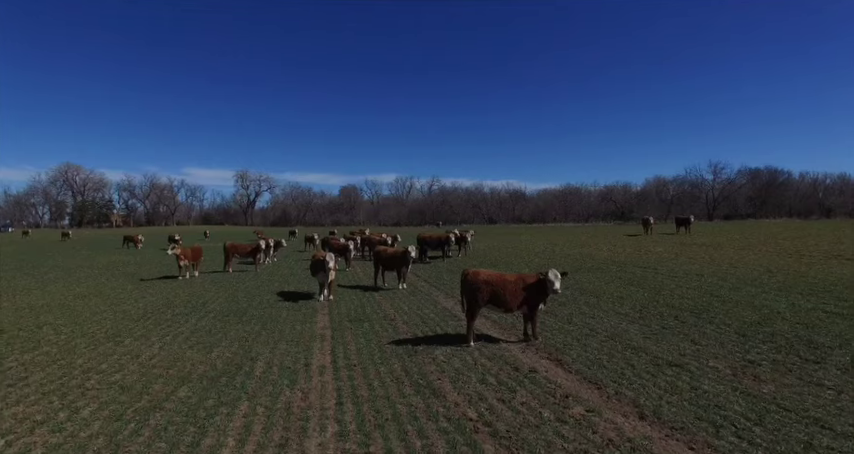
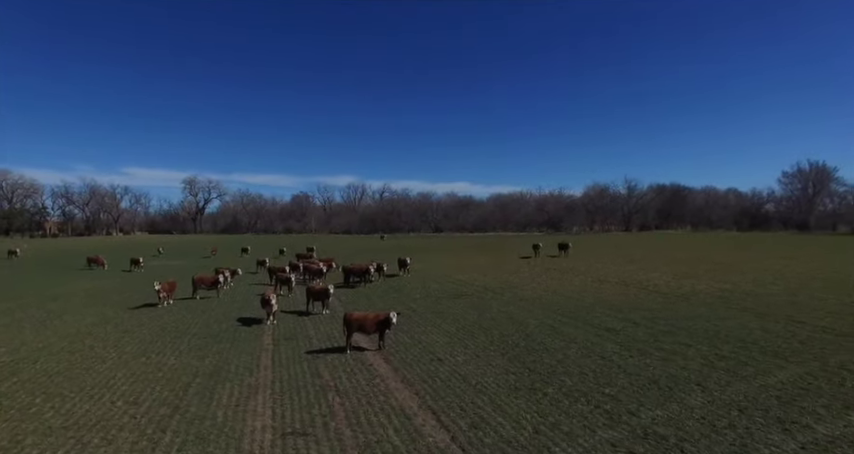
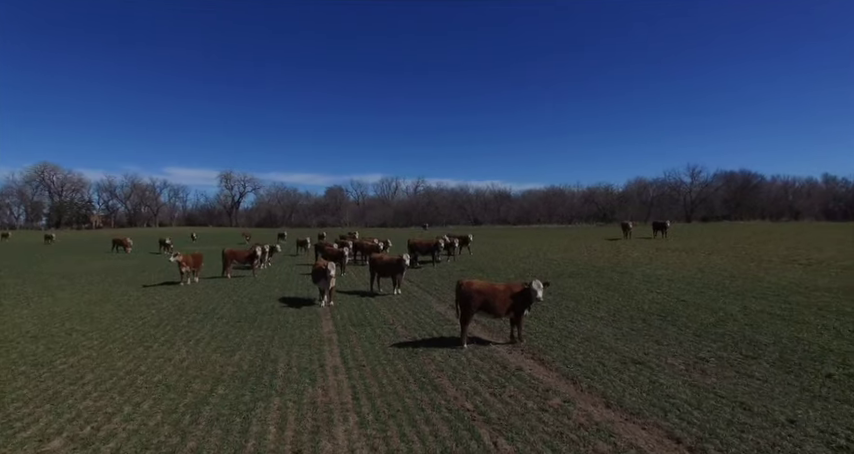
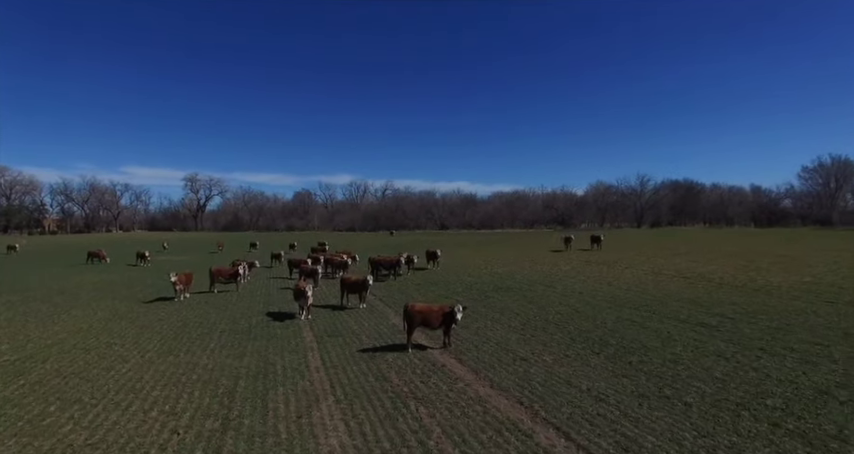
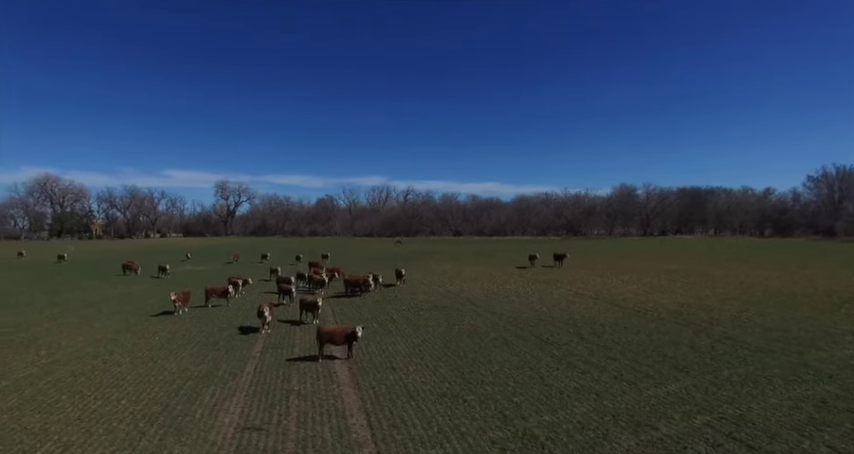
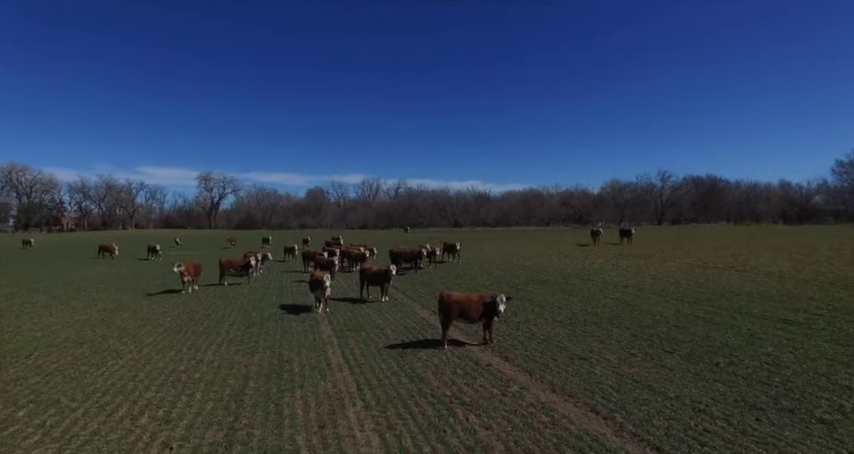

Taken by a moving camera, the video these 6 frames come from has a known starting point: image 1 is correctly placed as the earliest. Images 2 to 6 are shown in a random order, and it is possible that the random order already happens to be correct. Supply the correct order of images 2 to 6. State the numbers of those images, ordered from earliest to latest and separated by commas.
3, 6, 4, 2, 5
